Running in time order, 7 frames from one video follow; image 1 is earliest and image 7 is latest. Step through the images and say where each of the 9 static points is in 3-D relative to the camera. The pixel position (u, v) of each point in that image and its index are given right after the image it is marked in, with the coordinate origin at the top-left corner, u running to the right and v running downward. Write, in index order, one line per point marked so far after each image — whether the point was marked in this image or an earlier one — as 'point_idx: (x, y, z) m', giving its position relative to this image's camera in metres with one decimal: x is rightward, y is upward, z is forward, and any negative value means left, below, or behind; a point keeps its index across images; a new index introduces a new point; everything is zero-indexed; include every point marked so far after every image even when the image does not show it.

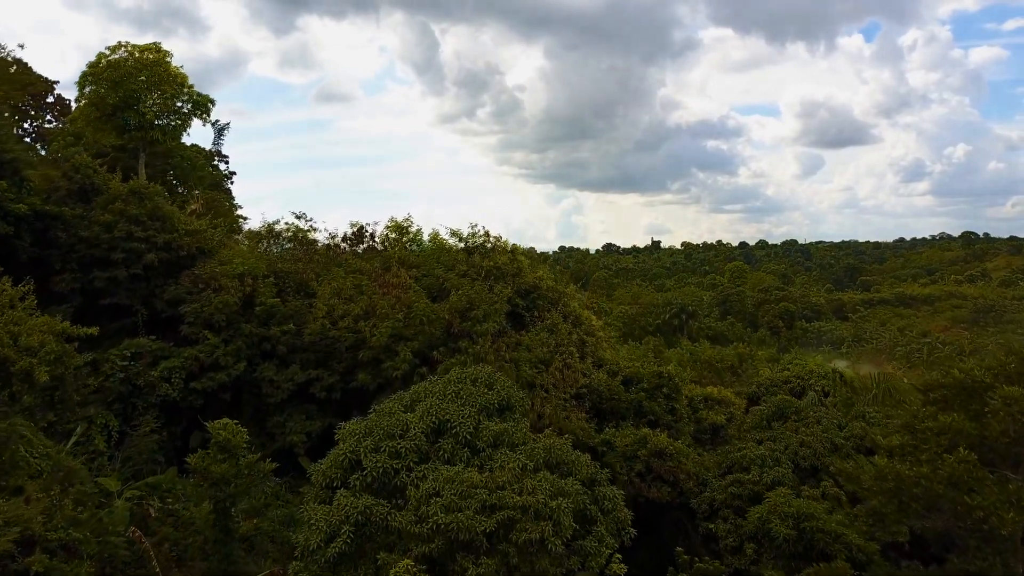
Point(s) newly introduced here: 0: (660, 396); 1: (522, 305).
0: (+3.5, -2.6, +14.0) m
1: (+0.2, -0.4, +14.2) m
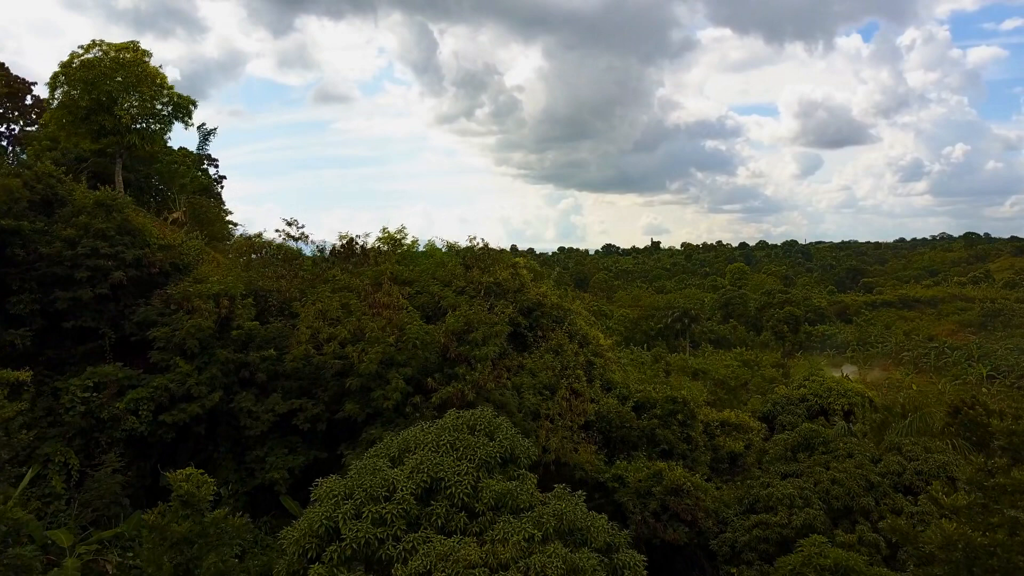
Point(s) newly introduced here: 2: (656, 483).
0: (+3.5, -2.9, +13.0) m
1: (+0.3, -0.8, +13.2) m
2: (+2.7, -3.7, +11.3) m
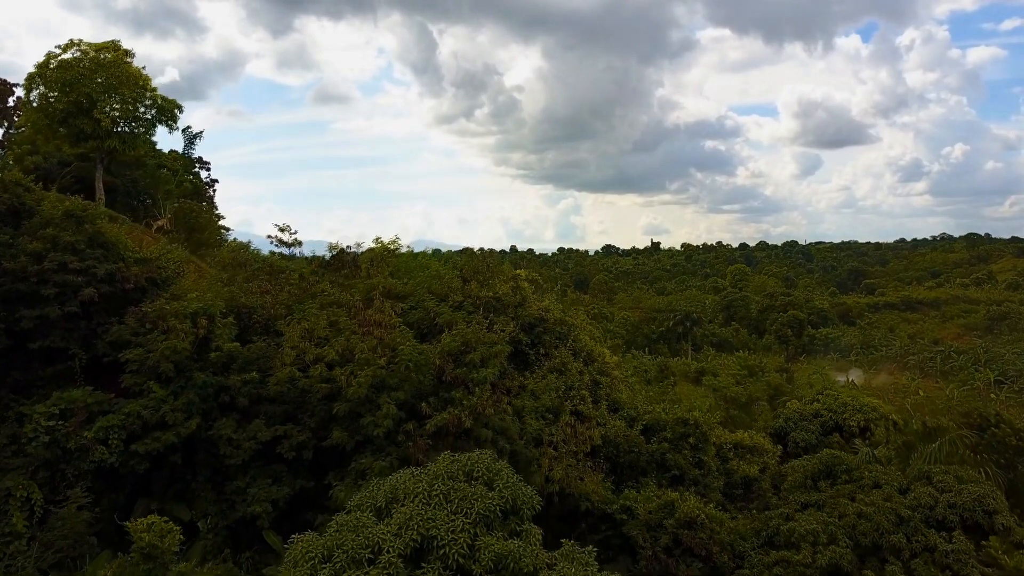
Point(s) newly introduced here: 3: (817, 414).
0: (+3.5, -3.2, +12.2) m
1: (+0.3, -1.1, +12.4) m
2: (+2.7, -4.0, +10.5) m
3: (+8.9, -3.7, +17.6) m
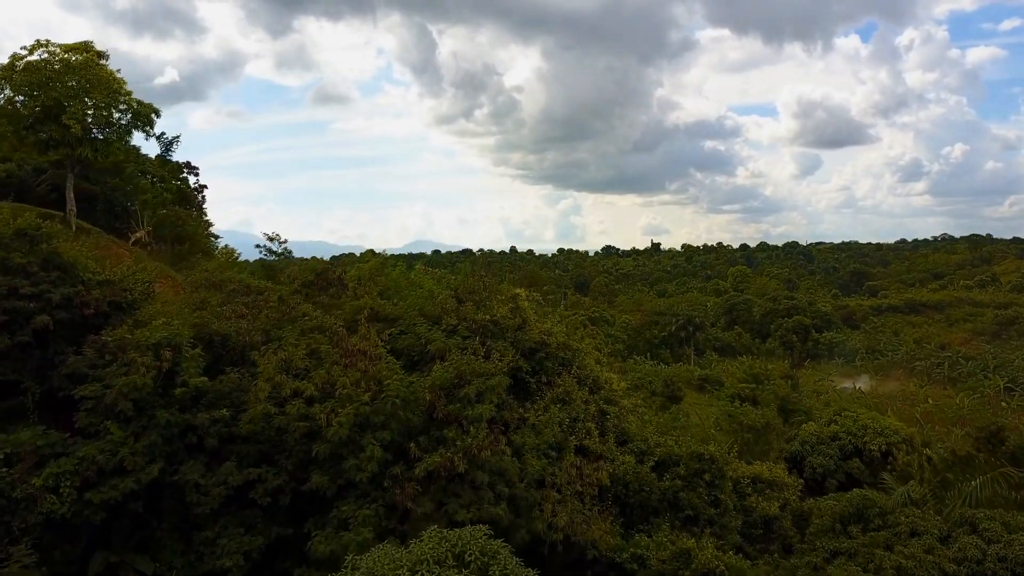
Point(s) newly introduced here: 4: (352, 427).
0: (+3.5, -3.7, +11.1) m
1: (+0.3, -1.5, +11.3) m
2: (+2.7, -4.4, +9.4) m
3: (+8.9, -4.1, +16.6) m
4: (-2.4, -2.1, +9.1) m
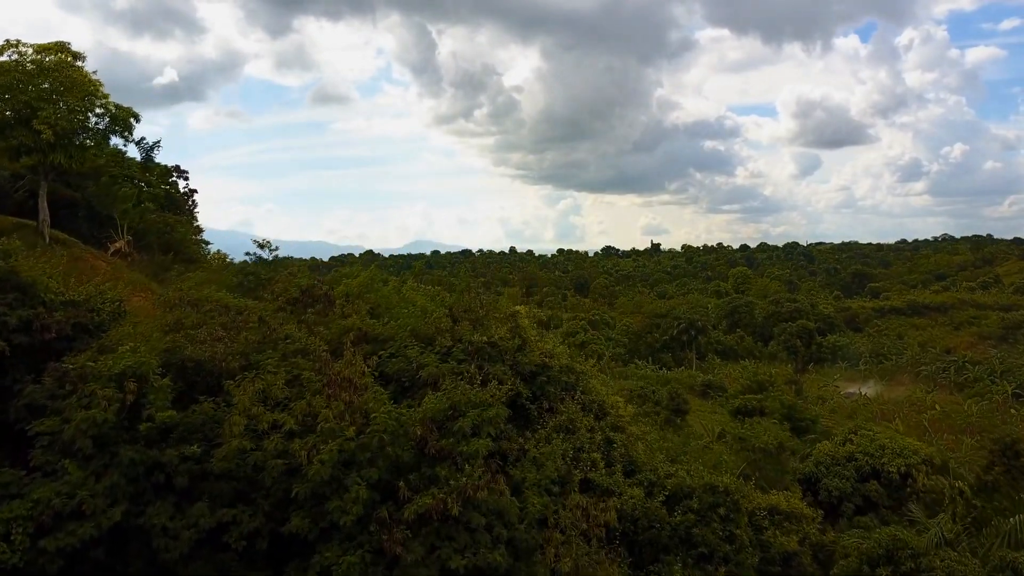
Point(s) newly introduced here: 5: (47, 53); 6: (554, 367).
0: (+3.5, -4.0, +10.3) m
1: (+0.3, -1.9, +10.5) m
2: (+2.7, -4.7, +8.6) m
3: (+8.9, -4.5, +15.7) m
4: (-2.4, -2.4, +8.3) m
5: (-10.9, +5.5, +14.1) m
6: (+0.8, -1.4, +11.0) m
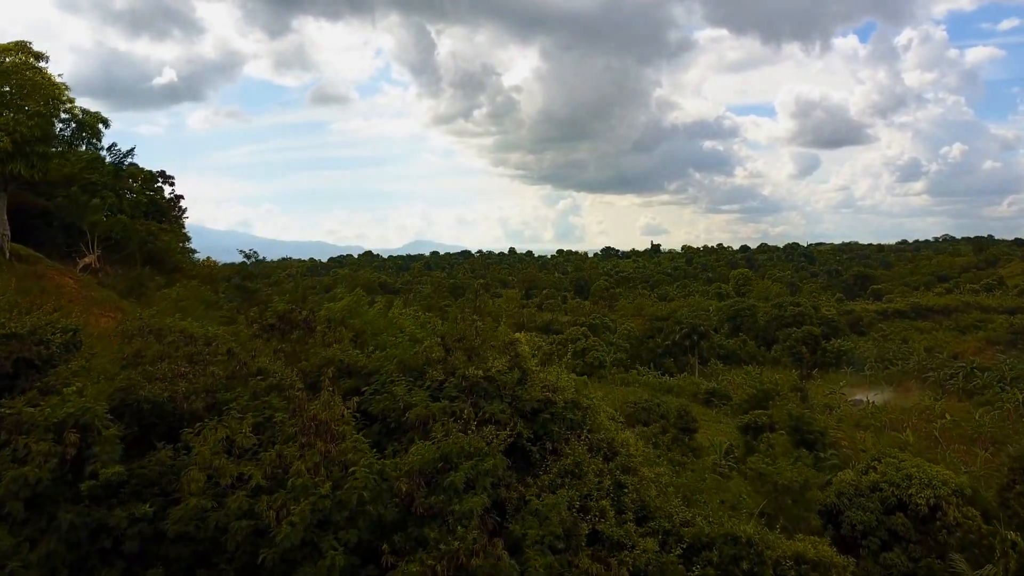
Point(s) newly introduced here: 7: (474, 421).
0: (+3.5, -4.4, +9.2) m
1: (+0.2, -2.3, +9.4) m
2: (+2.7, -5.1, +7.5) m
3: (+8.9, -4.9, +14.7) m
4: (-2.5, -2.9, +7.2) m
5: (-10.9, +5.1, +13.0) m
6: (+0.7, -1.9, +9.9) m
7: (-0.6, -1.9, +8.8) m
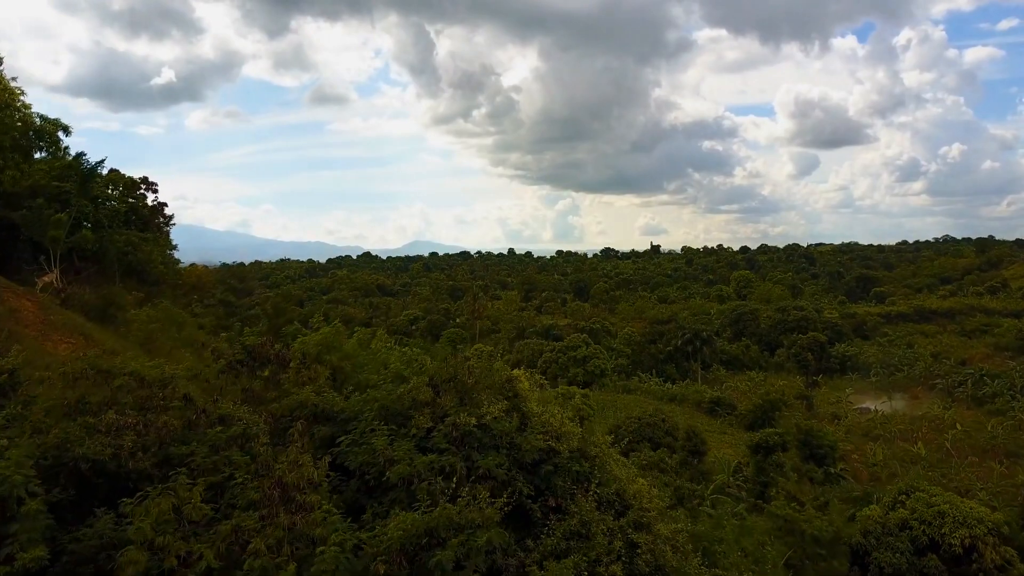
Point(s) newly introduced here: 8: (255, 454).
0: (+3.5, -4.9, +8.1) m
1: (+0.2, -2.8, +8.3) m
2: (+2.7, -5.6, +6.4) m
3: (+8.9, -5.4, +13.5) m
4: (-2.5, -3.4, +6.0) m
5: (-10.9, +4.6, +11.8) m
6: (+0.7, -2.3, +8.8) m
7: (-0.6, -2.4, +7.6) m
8: (-3.3, -2.0, +7.6) m
